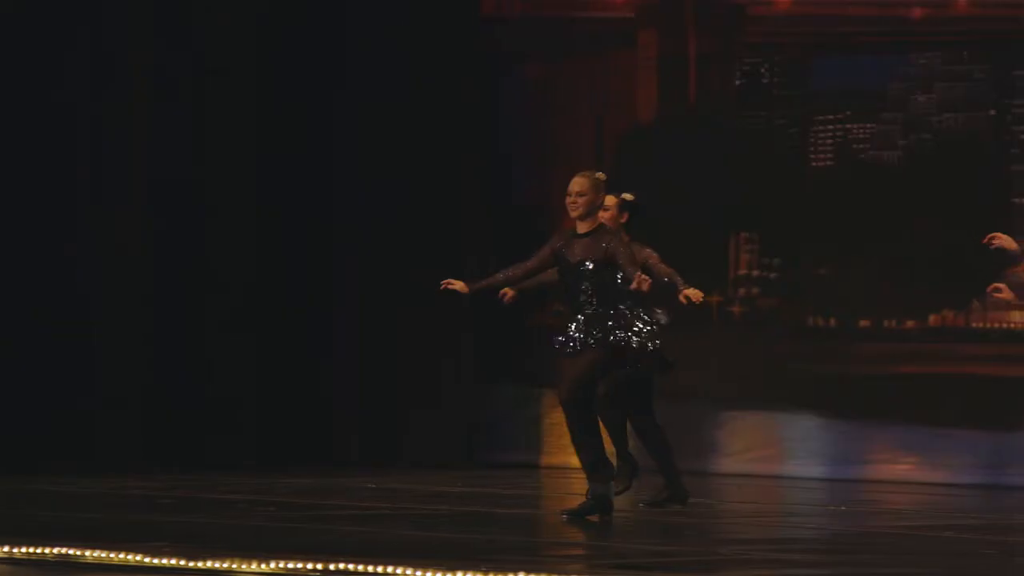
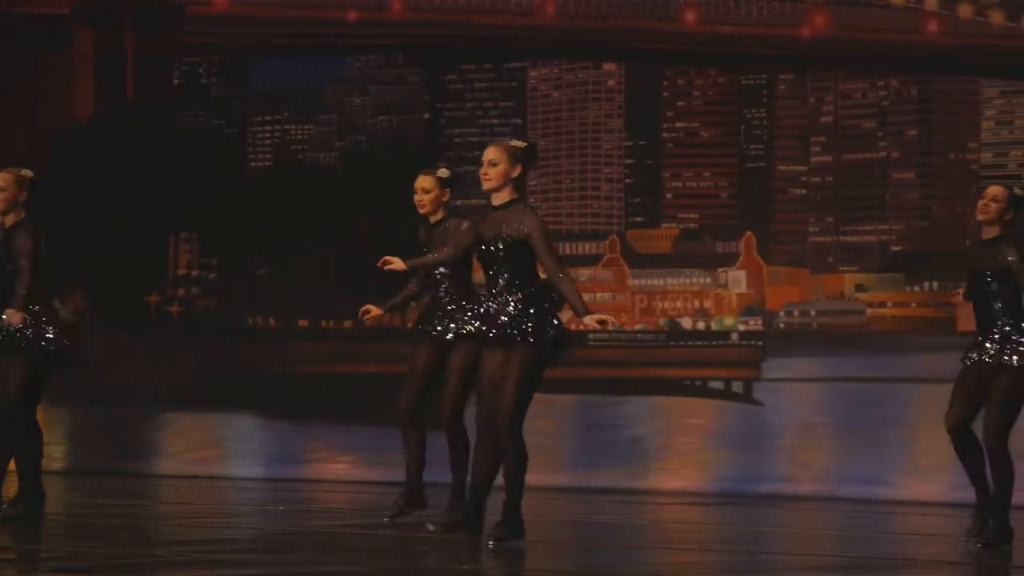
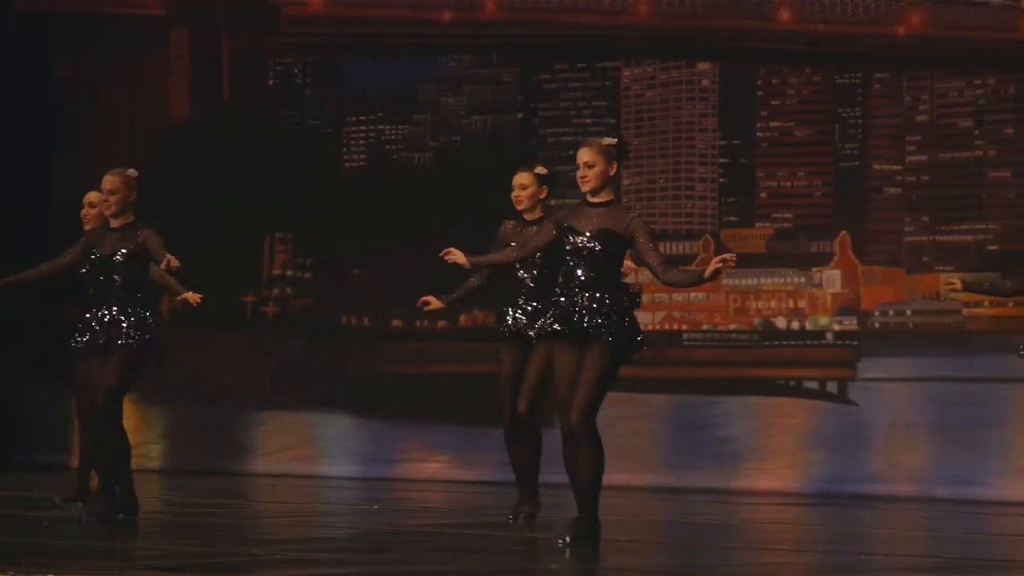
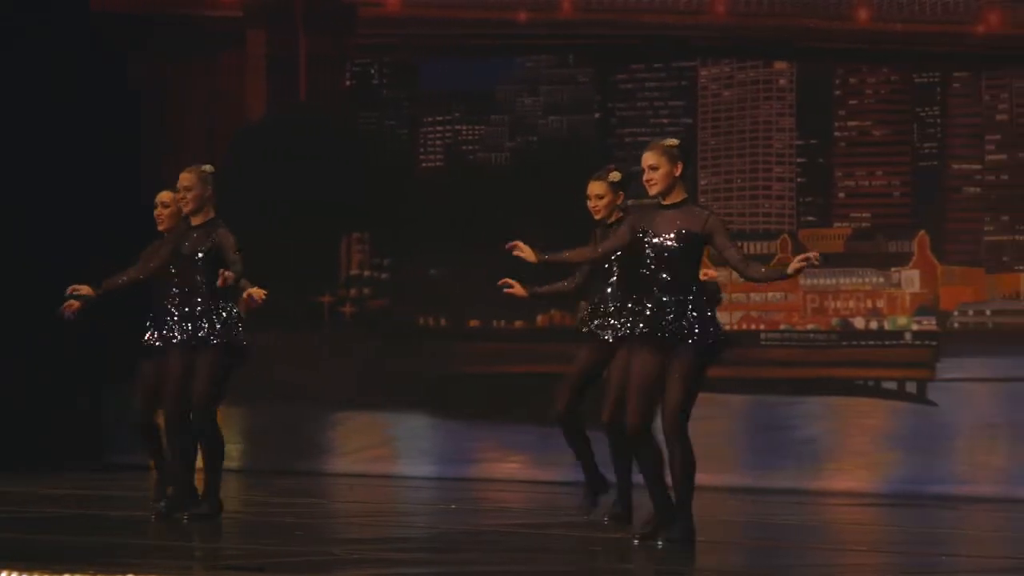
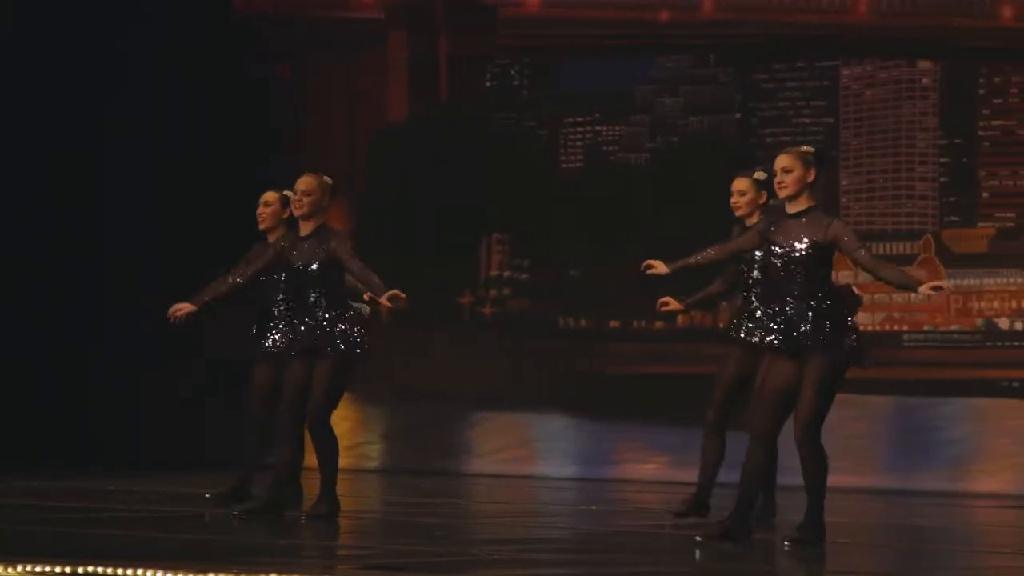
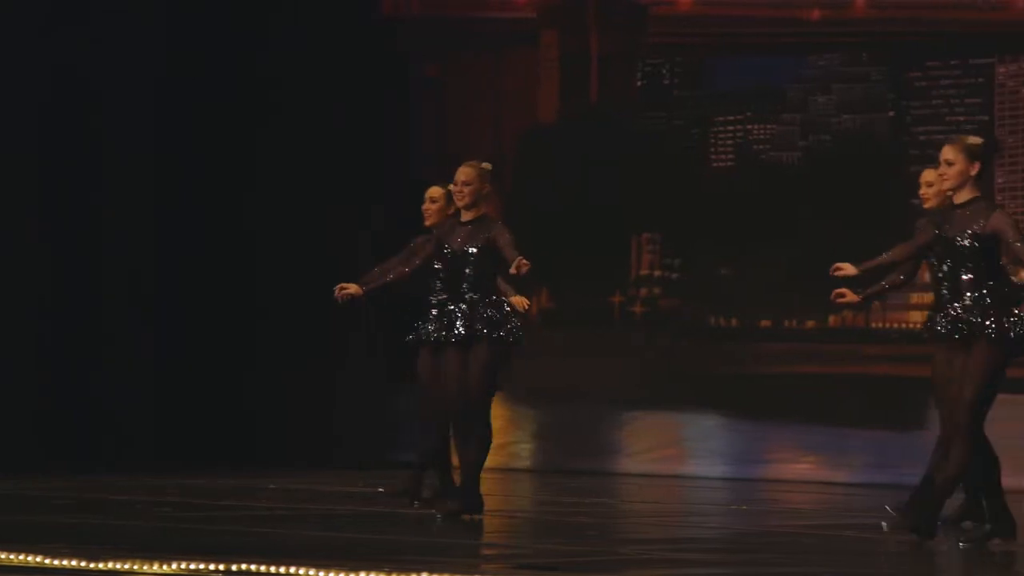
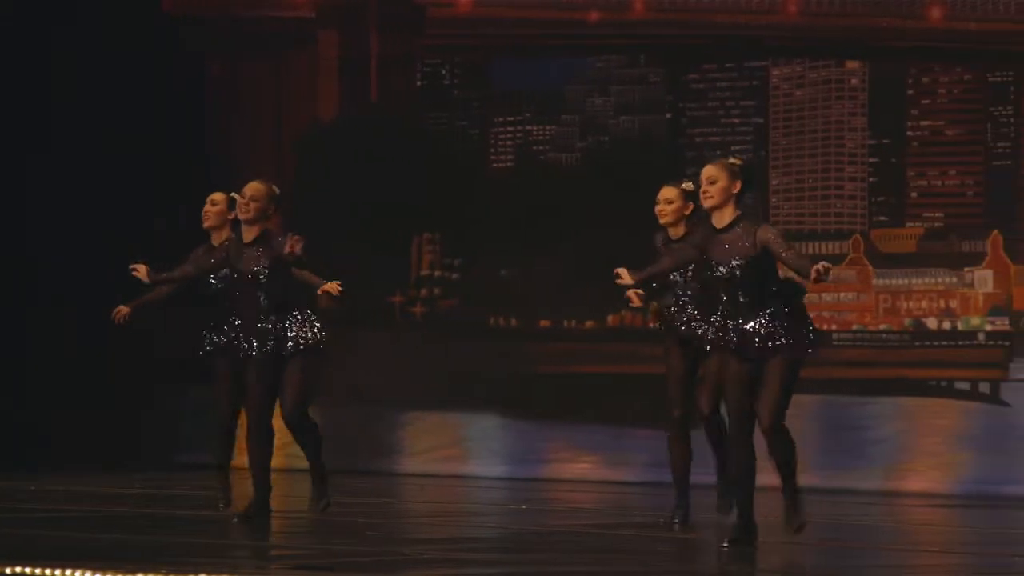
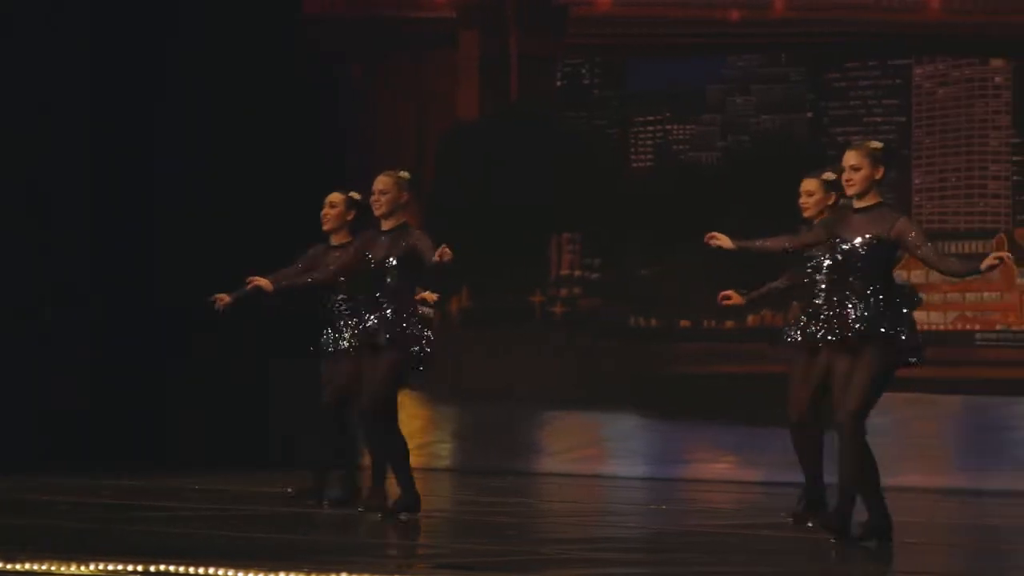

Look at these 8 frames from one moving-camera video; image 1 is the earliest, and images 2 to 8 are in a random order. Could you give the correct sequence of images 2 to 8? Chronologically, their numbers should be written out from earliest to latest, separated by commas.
6, 8, 5, 7, 4, 3, 2
